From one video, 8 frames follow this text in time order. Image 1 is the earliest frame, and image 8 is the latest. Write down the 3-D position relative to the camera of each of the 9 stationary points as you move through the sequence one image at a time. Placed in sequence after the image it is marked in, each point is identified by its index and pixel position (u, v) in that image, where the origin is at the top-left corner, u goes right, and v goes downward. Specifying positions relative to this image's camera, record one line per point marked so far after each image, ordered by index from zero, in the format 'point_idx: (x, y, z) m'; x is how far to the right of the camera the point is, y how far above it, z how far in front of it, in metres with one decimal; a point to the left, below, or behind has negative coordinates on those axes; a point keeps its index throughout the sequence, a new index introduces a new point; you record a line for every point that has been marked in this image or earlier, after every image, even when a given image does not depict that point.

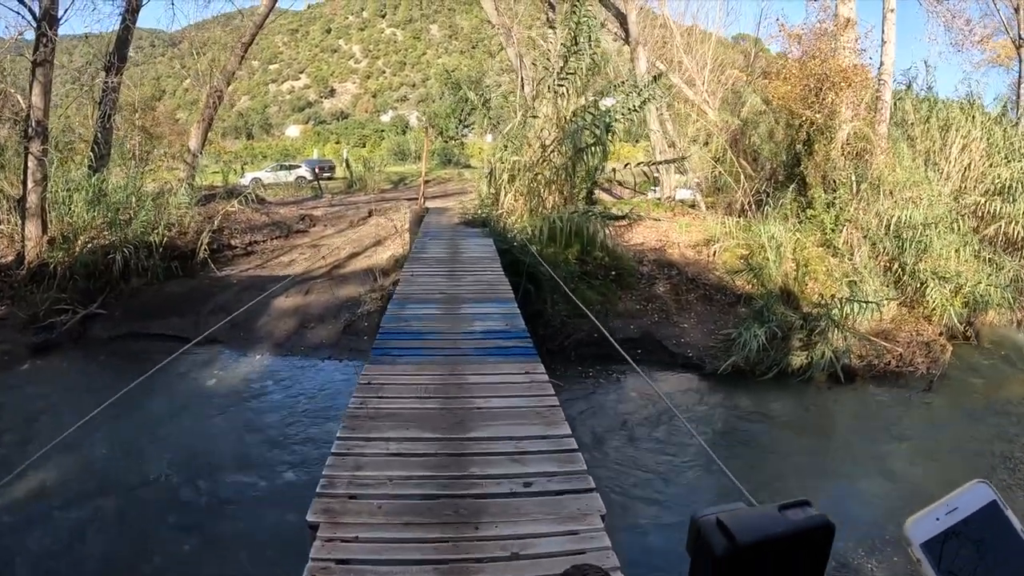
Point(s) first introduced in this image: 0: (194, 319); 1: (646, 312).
0: (-3.0, -0.3, +7.0) m
1: (+1.2, -0.2, +6.9) m
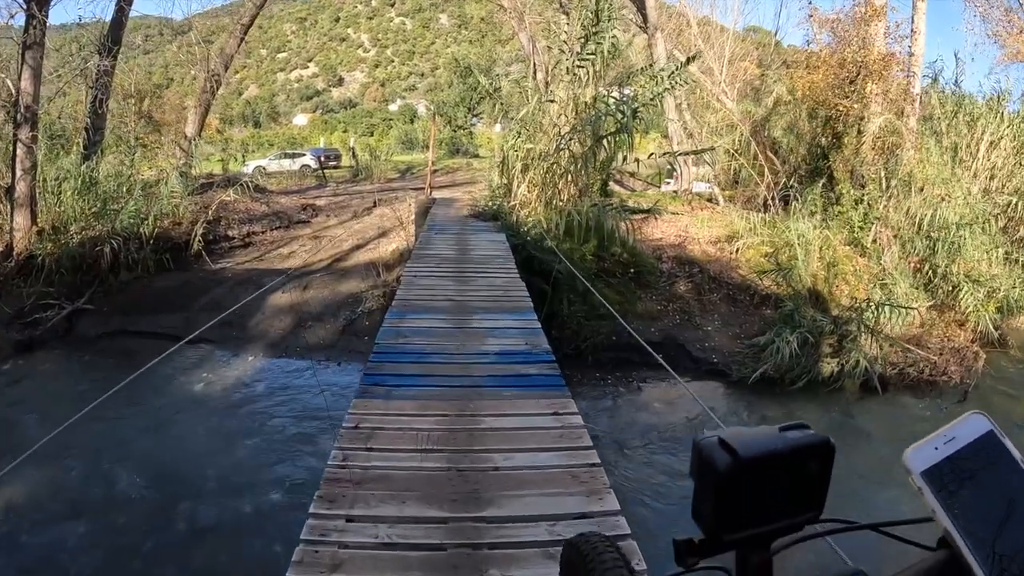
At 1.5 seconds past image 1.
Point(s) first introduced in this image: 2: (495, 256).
0: (-2.9, -0.3, +6.6) m
1: (+1.3, -0.2, +6.4) m
2: (-0.1, +0.2, +5.0) m
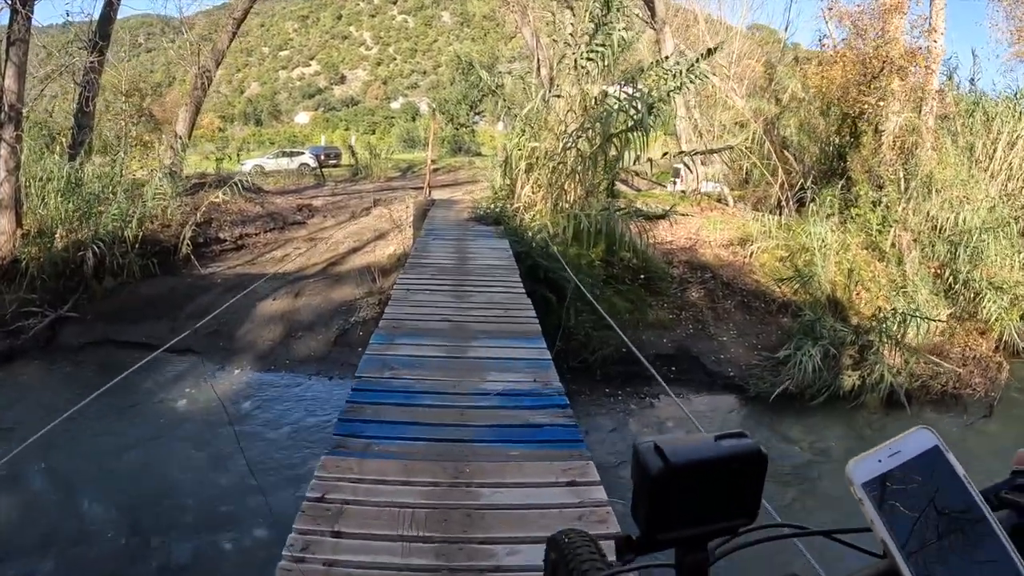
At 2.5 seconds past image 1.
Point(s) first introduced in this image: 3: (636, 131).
0: (-2.8, -0.3, +6.2) m
1: (+1.4, -0.3, +6.1) m
2: (-0.1, +0.1, +4.7) m
3: (+0.9, +1.1, +5.4) m
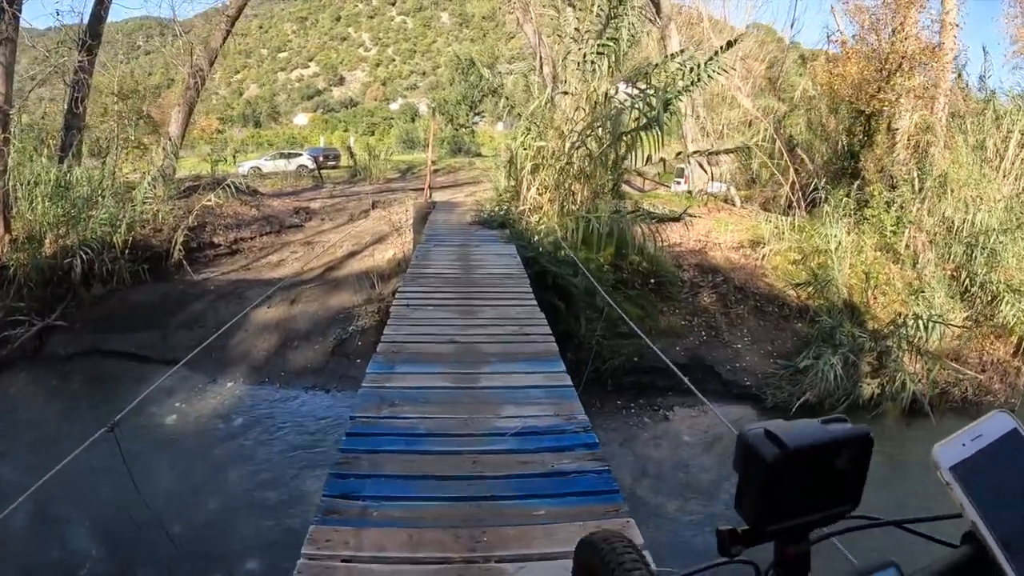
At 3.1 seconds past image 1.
0: (-2.8, -0.4, +6.0) m
1: (+1.4, -0.3, +5.9) m
2: (0.0, +0.1, +4.4) m
3: (+0.9, +1.1, +5.2) m
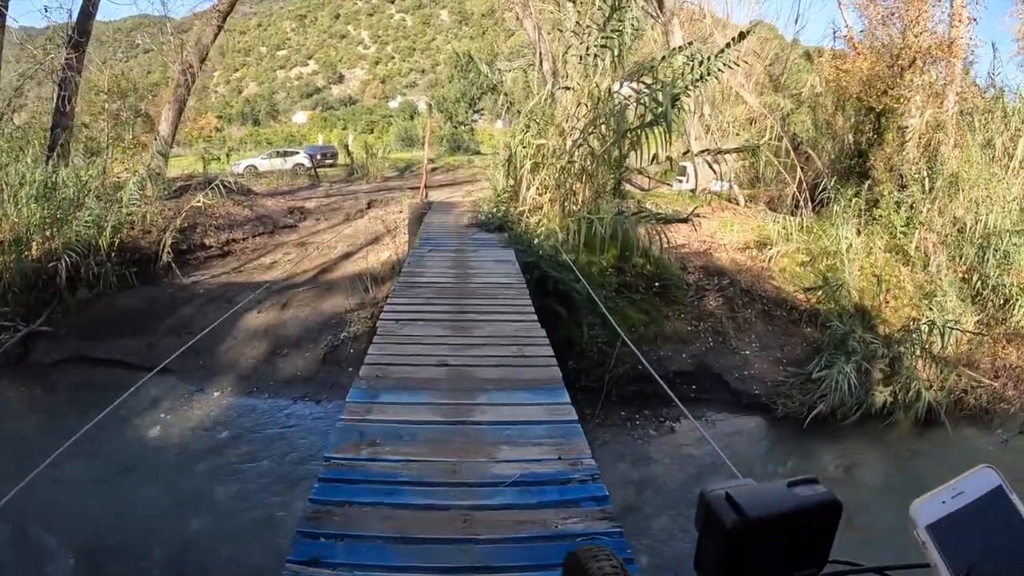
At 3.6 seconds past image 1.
0: (-2.8, -0.4, +5.8) m
1: (+1.4, -0.3, +5.7) m
2: (0.0, 0.0, +4.2) m
3: (+0.9, +1.1, +5.0) m
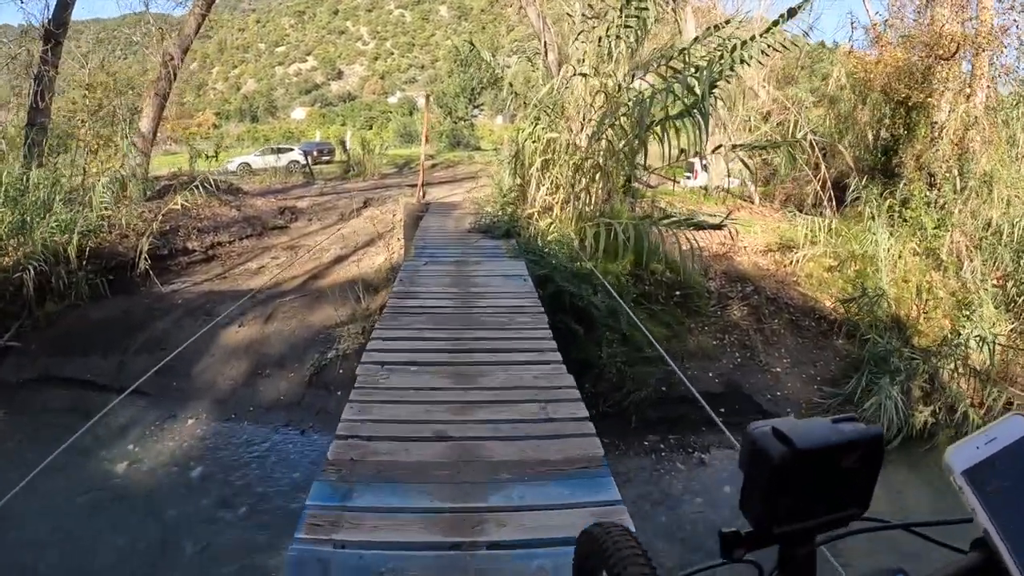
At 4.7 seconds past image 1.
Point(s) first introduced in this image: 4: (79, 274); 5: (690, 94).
0: (-2.7, -0.5, +5.3) m
1: (+1.4, -0.4, +5.2) m
2: (0.0, -0.1, +3.7) m
3: (+1.0, +1.0, +4.5) m
4: (-3.3, +0.1, +5.8) m
5: (+1.0, +1.1, +4.4) m
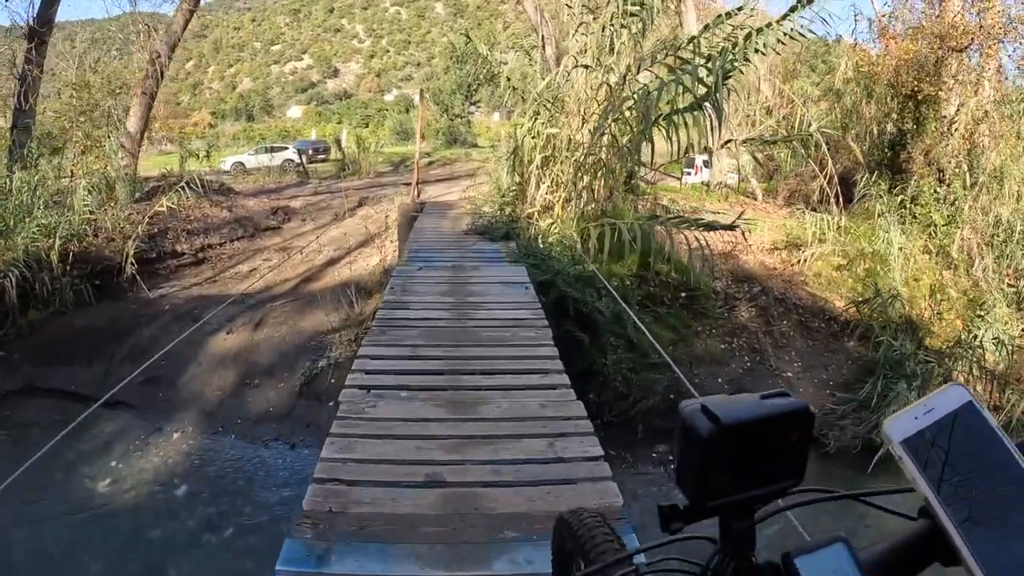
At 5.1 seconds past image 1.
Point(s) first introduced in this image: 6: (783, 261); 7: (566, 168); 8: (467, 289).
0: (-2.7, -0.5, +5.1) m
1: (+1.5, -0.4, +5.0) m
2: (0.0, -0.1, +3.5) m
3: (+1.0, +1.0, +4.3) m
4: (-3.3, +0.1, +5.6) m
5: (+1.0, +1.1, +4.2) m
6: (+2.3, +0.2, +6.3) m
7: (+0.3, +0.7, +4.7) m
8: (-0.2, 0.0, +4.1) m
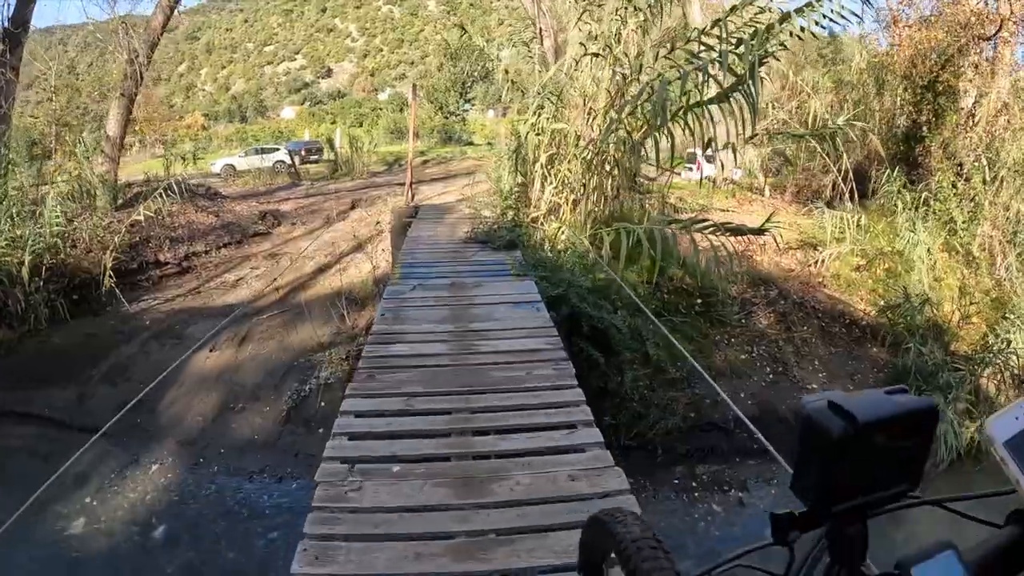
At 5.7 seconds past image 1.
0: (-2.7, -0.6, +4.8) m
1: (+1.5, -0.5, +4.7) m
2: (0.0, -0.1, +3.2) m
3: (+1.0, +0.9, +4.0) m
4: (-3.3, 0.0, +5.2) m
5: (+1.0, +1.1, +3.9) m
6: (+2.3, +0.2, +6.0) m
7: (+0.3, +0.7, +4.4) m
8: (-0.2, 0.0, +3.7) m
